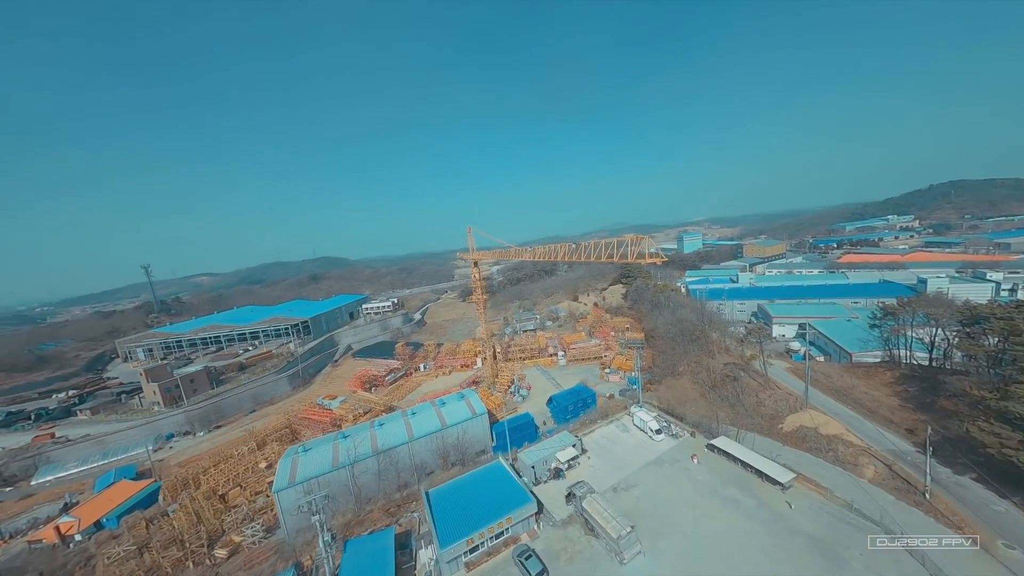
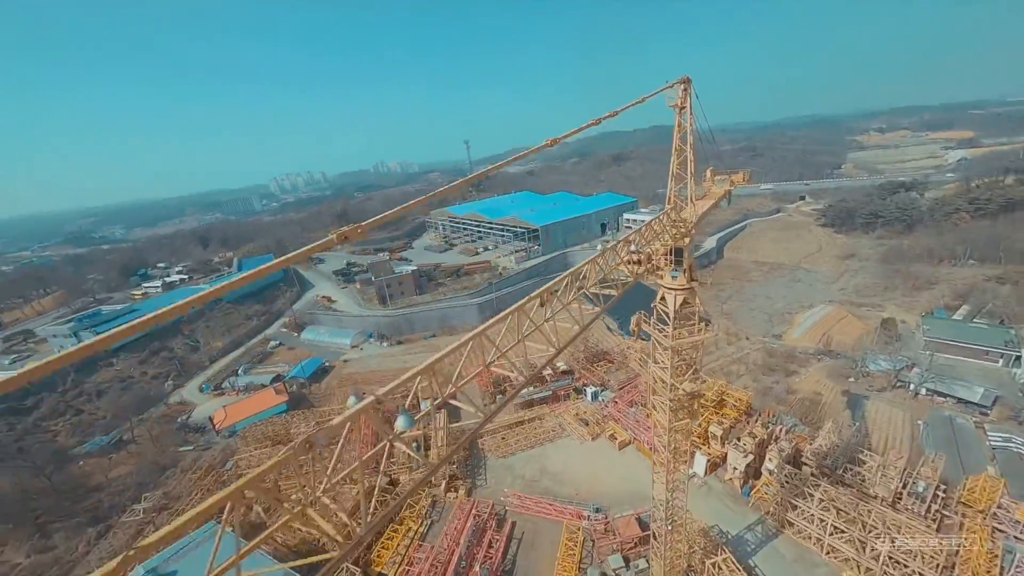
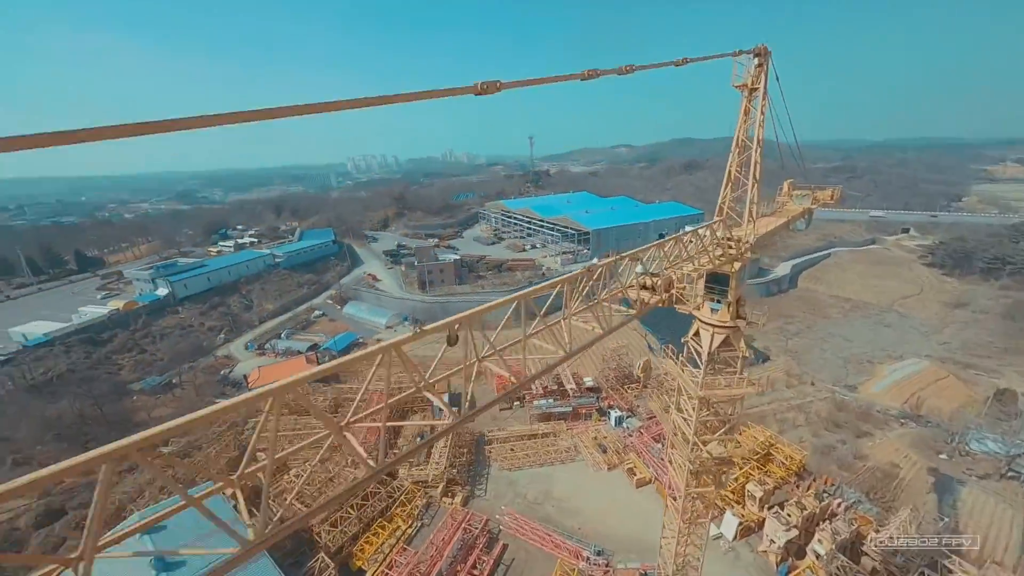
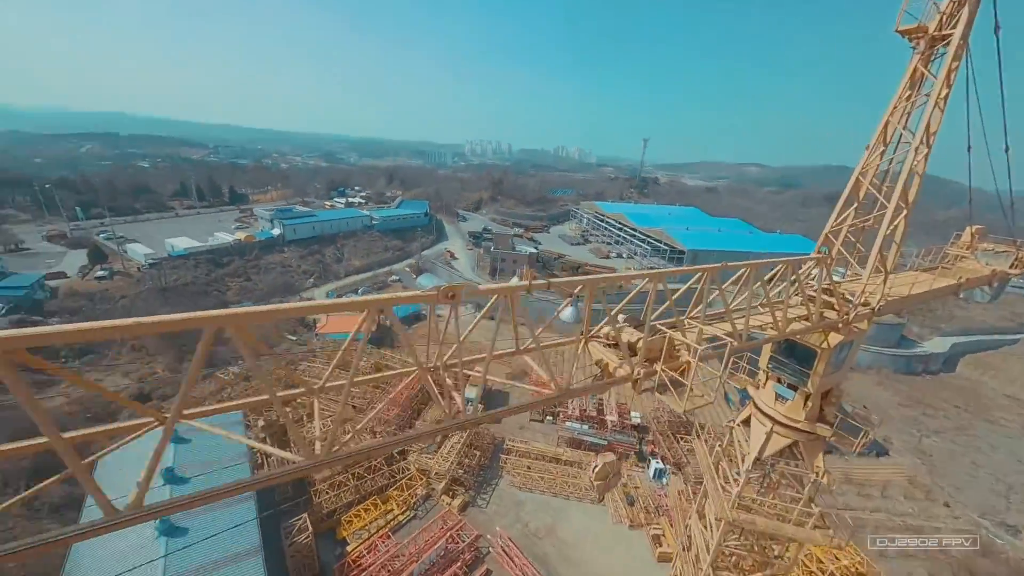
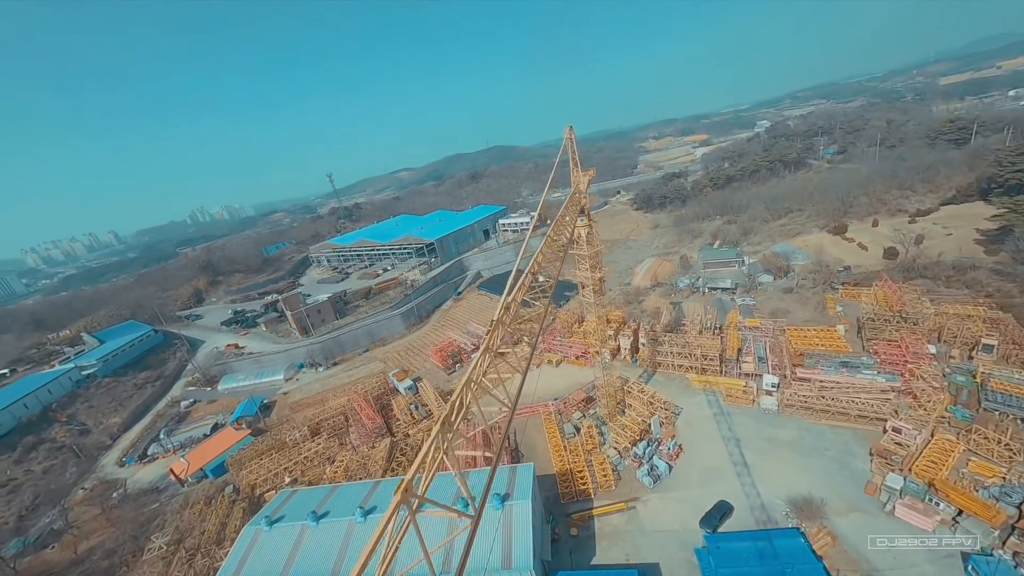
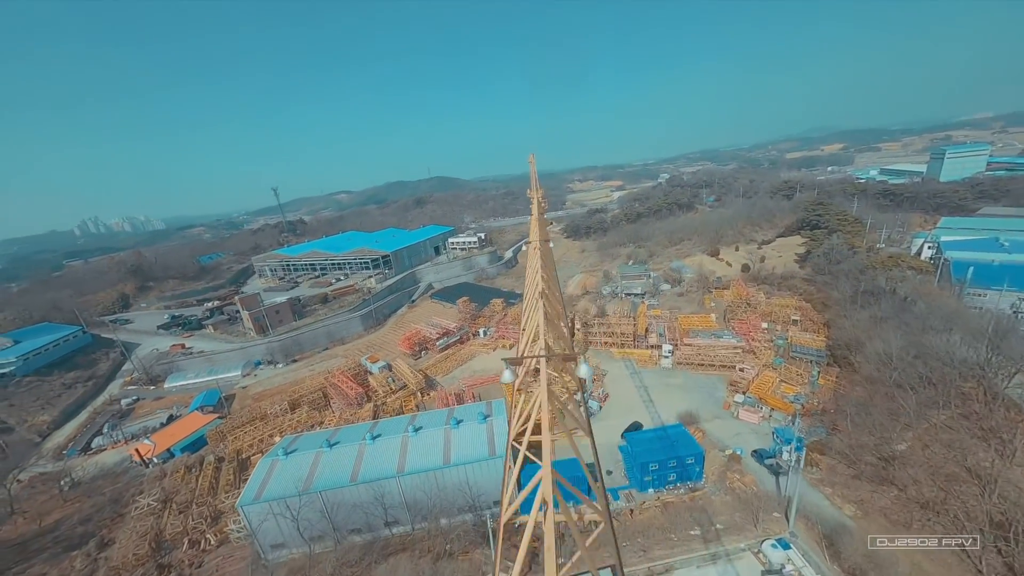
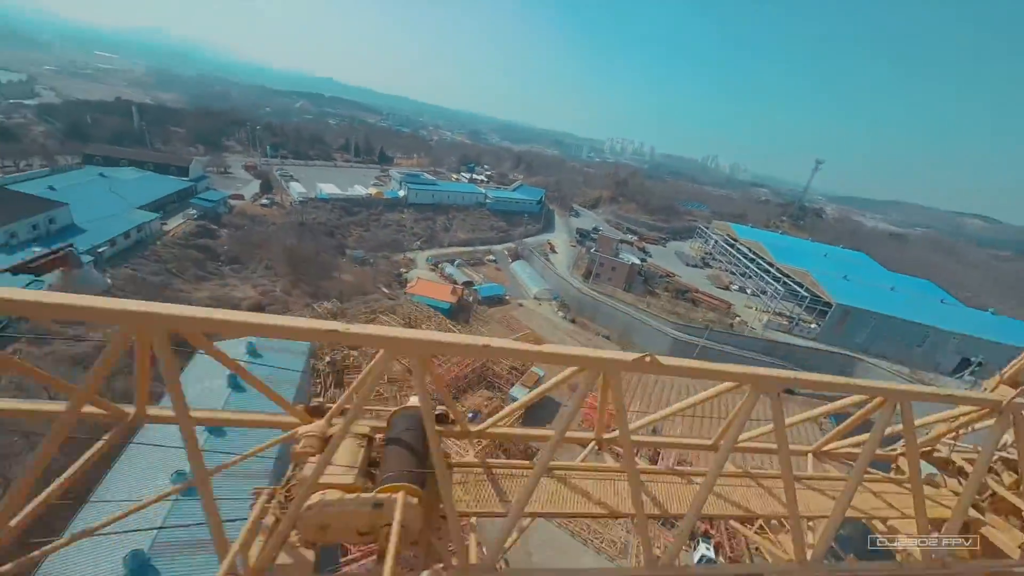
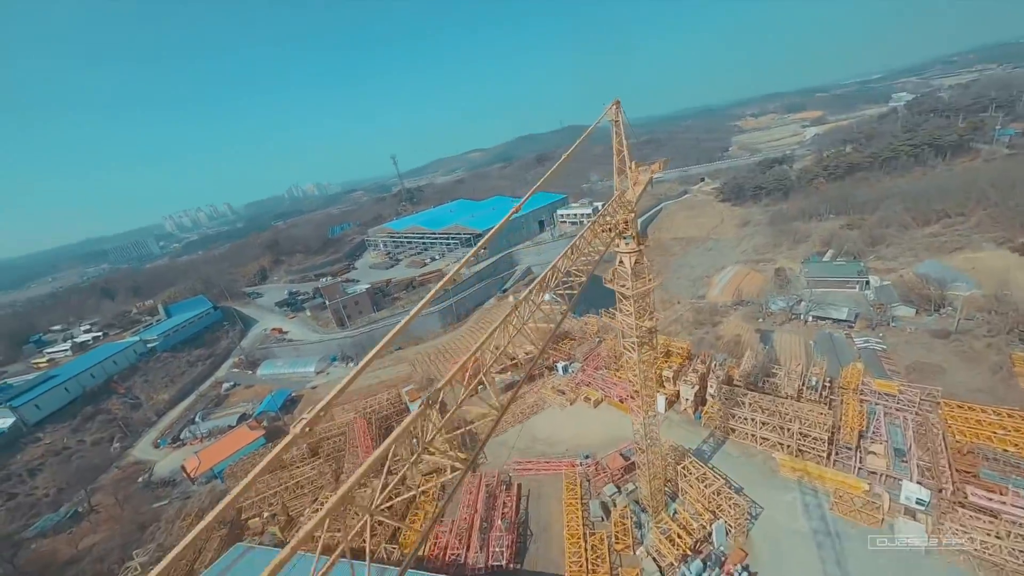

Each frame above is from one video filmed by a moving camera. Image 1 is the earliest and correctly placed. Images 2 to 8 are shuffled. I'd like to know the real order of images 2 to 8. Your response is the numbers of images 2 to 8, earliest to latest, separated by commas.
6, 5, 8, 2, 3, 4, 7
